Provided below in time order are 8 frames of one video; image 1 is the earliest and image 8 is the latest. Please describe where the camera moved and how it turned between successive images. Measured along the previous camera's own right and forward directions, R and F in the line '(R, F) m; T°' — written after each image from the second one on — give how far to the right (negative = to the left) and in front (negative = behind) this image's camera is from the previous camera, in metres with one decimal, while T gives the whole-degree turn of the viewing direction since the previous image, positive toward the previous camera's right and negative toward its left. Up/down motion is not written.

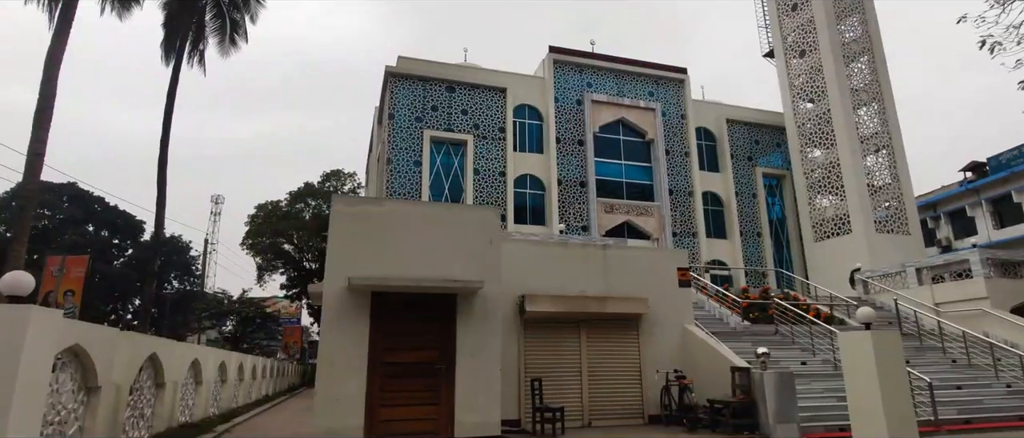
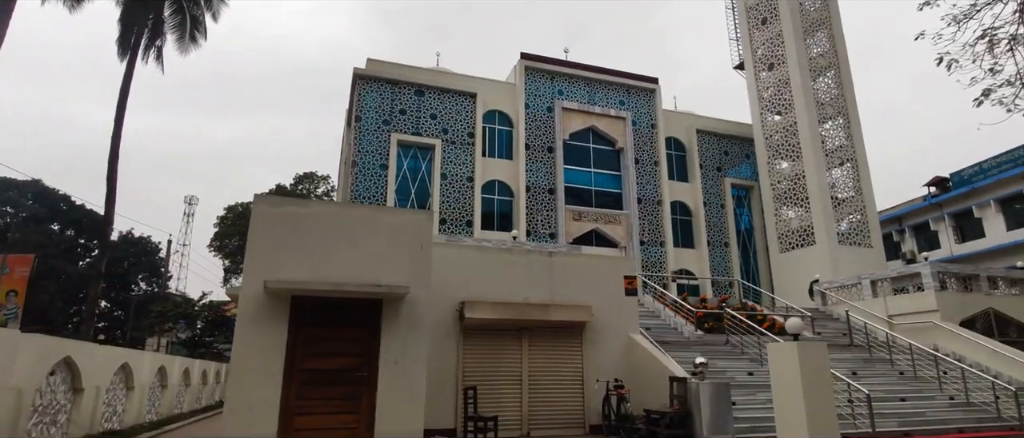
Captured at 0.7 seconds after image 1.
(+0.4, +0.1) m; +2°
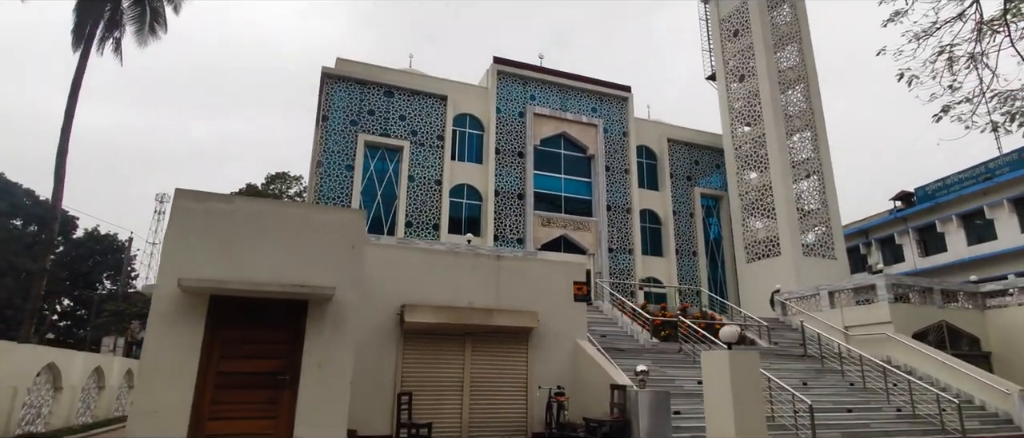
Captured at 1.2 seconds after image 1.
(+0.4, +0.1) m; +2°
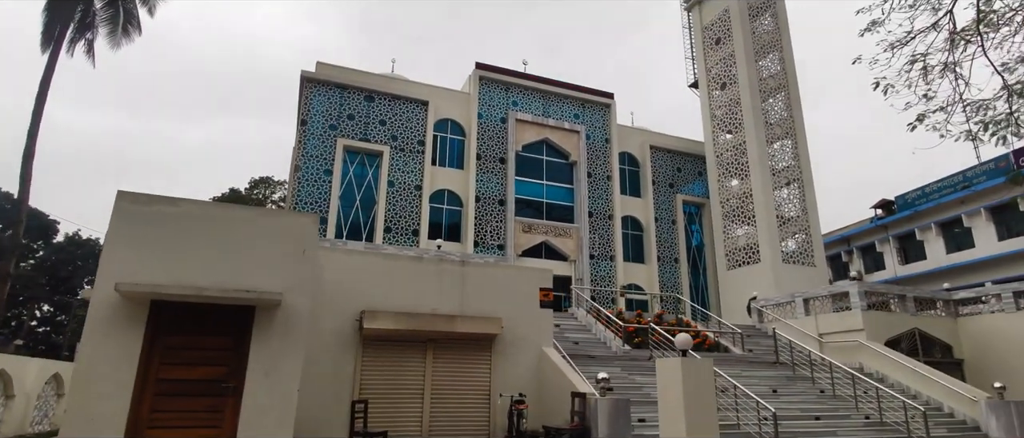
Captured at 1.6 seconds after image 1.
(+0.3, 0.0) m; +1°
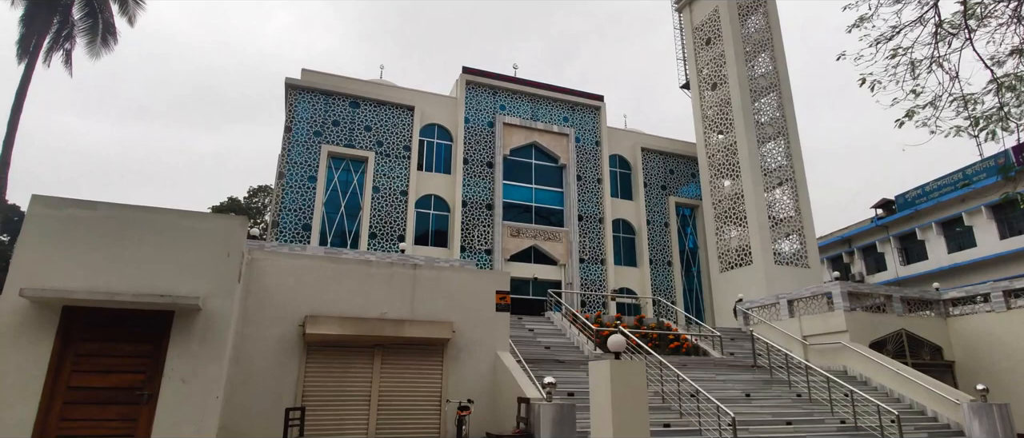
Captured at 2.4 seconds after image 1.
(+0.7, +0.1) m; -1°
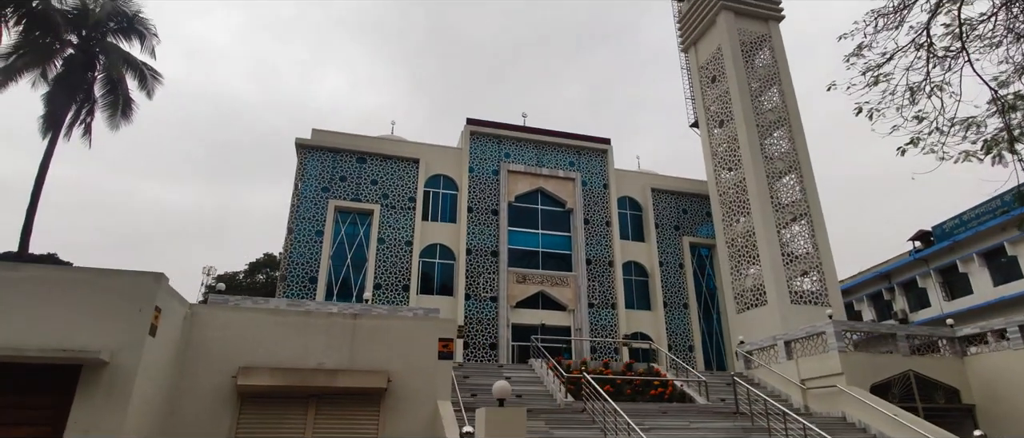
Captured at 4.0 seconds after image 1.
(+1.3, 0.0) m; -5°
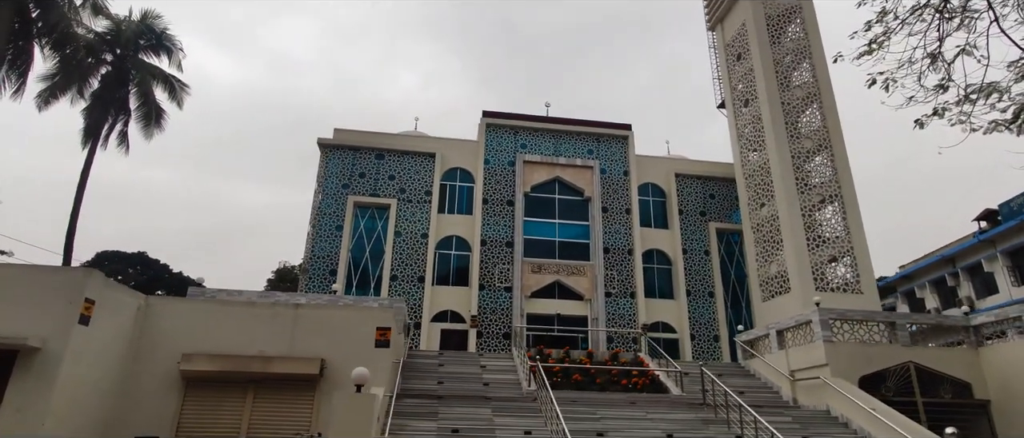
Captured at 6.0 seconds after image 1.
(+1.7, 0.0) m; -8°
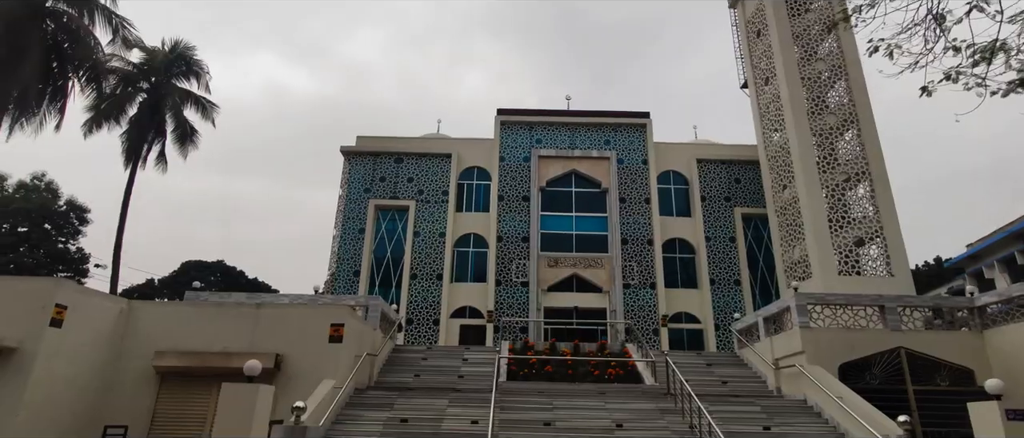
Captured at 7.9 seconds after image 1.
(+1.7, 0.0) m; -8°
